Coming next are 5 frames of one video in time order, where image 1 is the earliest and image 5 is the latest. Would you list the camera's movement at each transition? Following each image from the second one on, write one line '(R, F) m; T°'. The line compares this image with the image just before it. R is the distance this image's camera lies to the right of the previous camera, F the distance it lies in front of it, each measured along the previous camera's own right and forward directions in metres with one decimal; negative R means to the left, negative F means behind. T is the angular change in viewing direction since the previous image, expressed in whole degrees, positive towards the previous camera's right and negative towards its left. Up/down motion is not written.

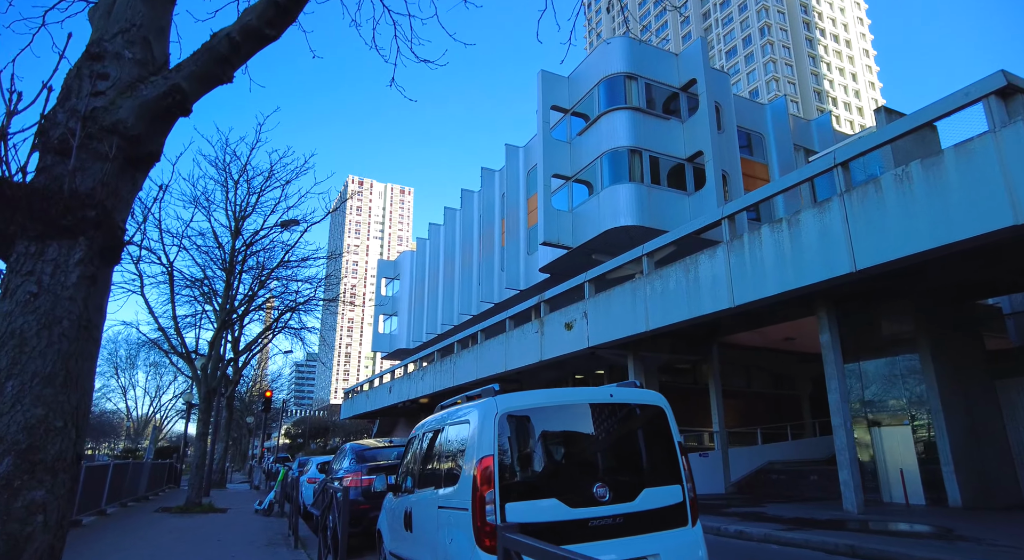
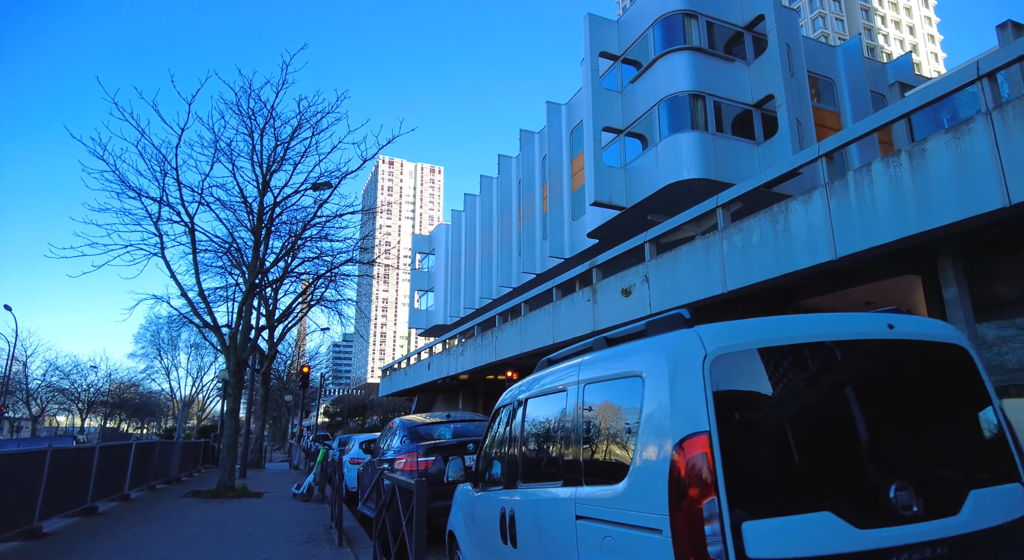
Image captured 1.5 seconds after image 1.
(-0.6, +1.6) m; -3°
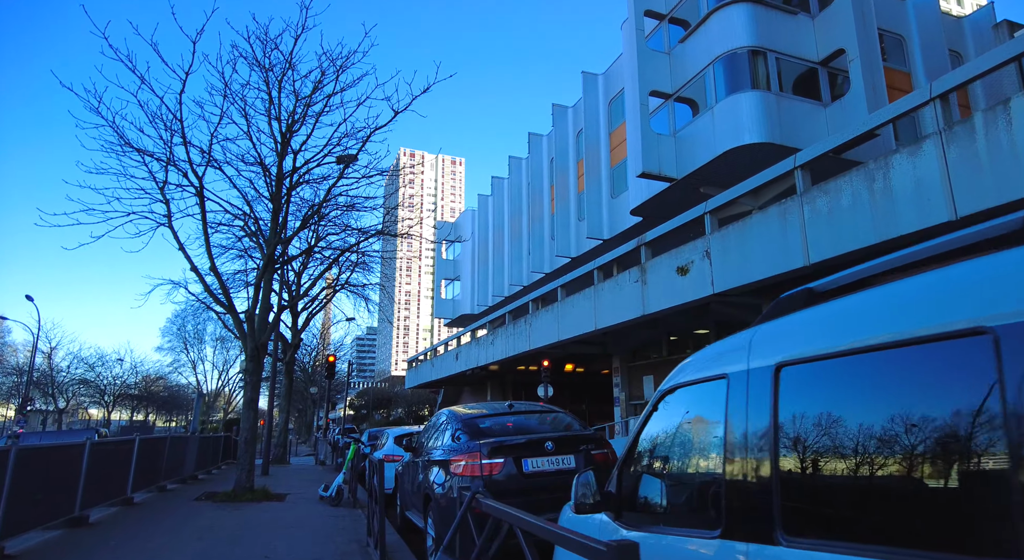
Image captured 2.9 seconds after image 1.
(-0.5, +1.6) m; -2°
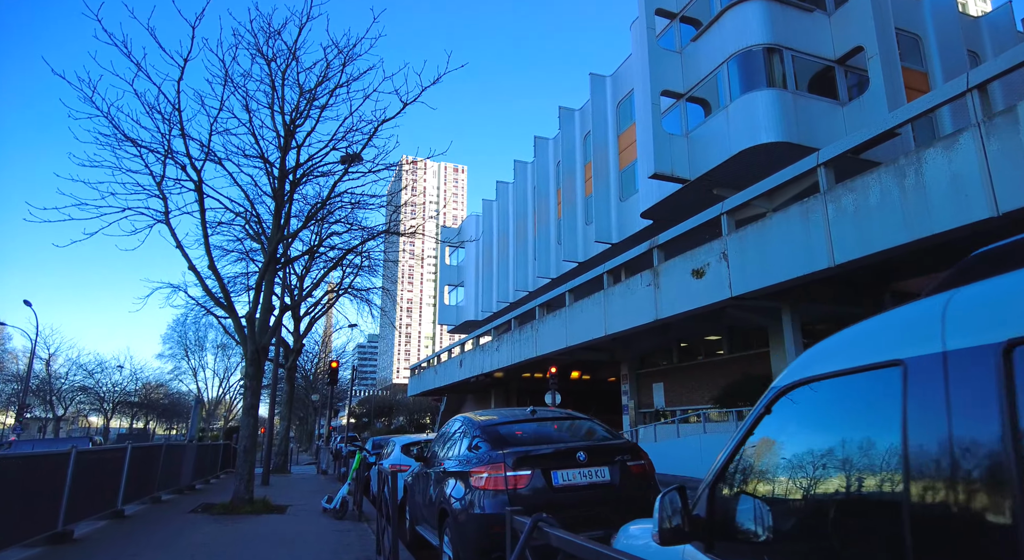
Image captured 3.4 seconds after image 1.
(-0.2, +0.5) m; 0°
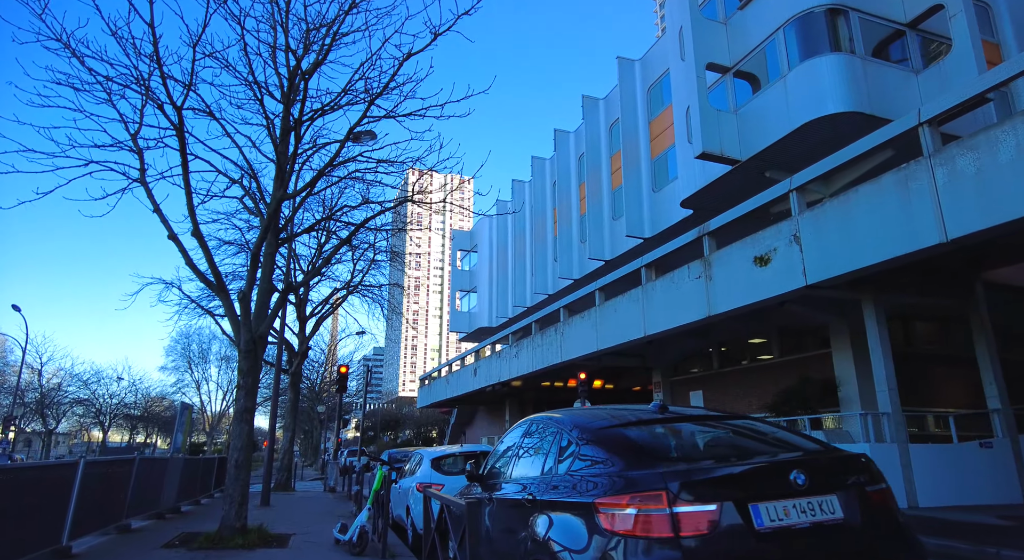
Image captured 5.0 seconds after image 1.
(-0.7, +1.9) m; 0°
